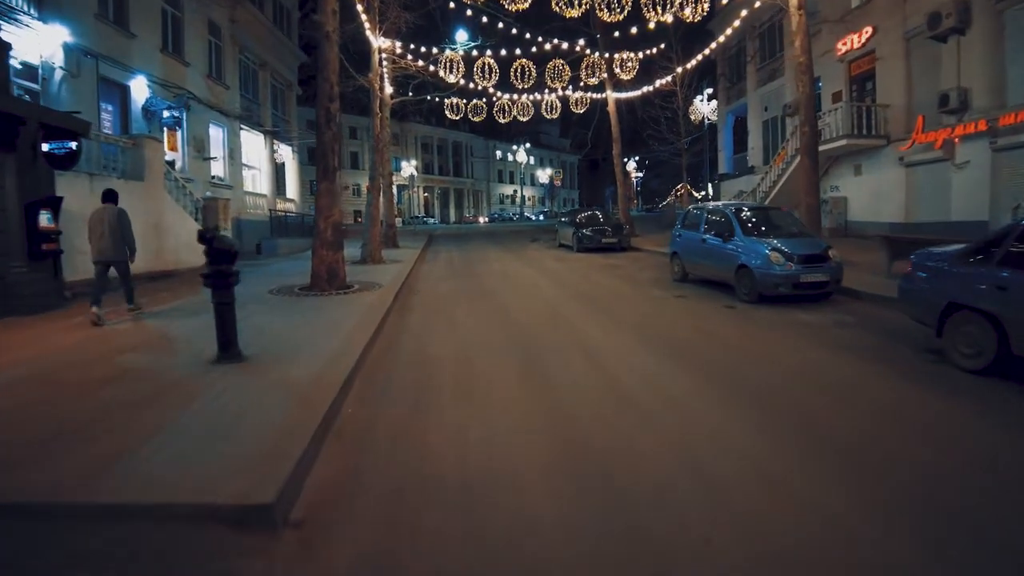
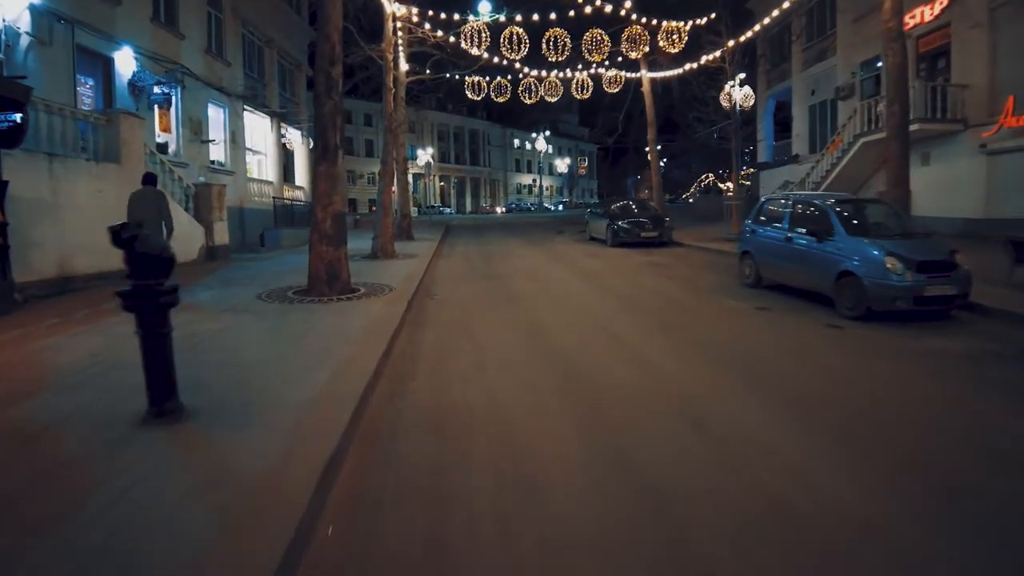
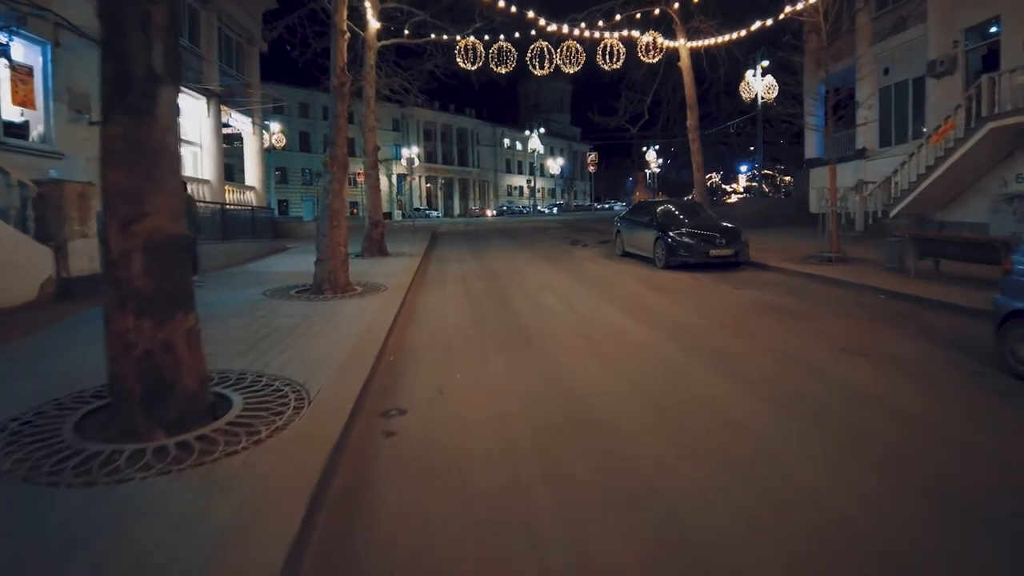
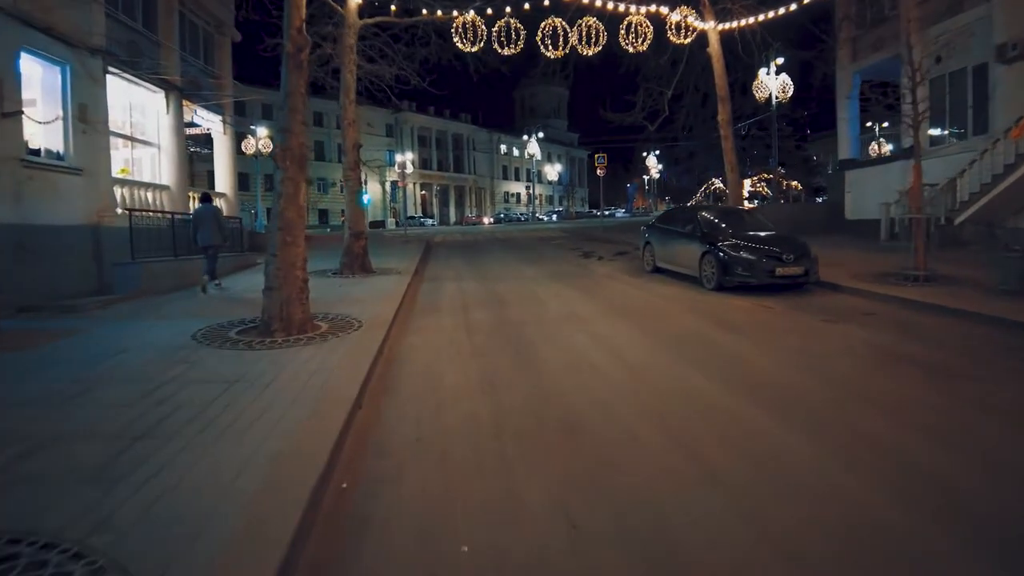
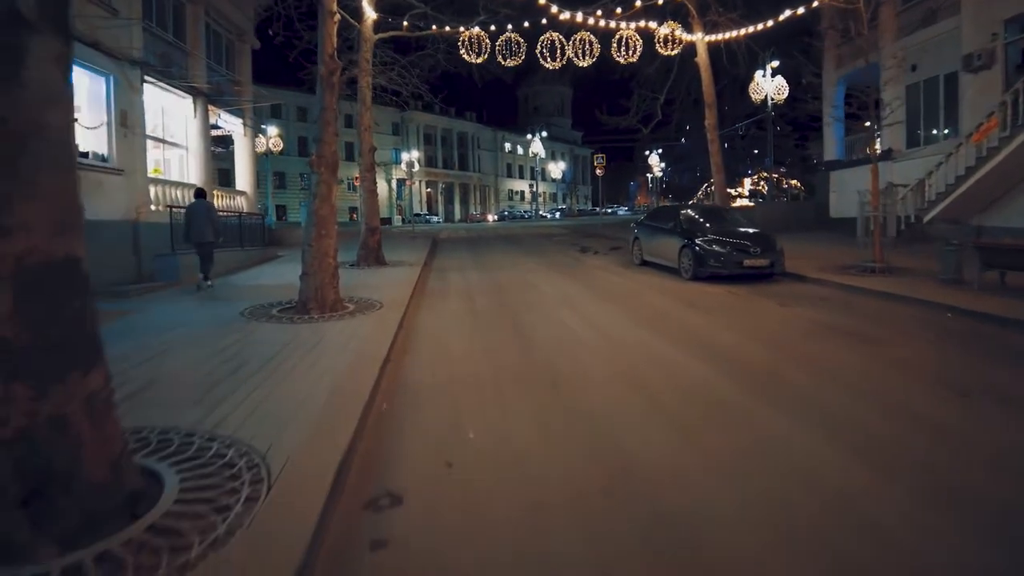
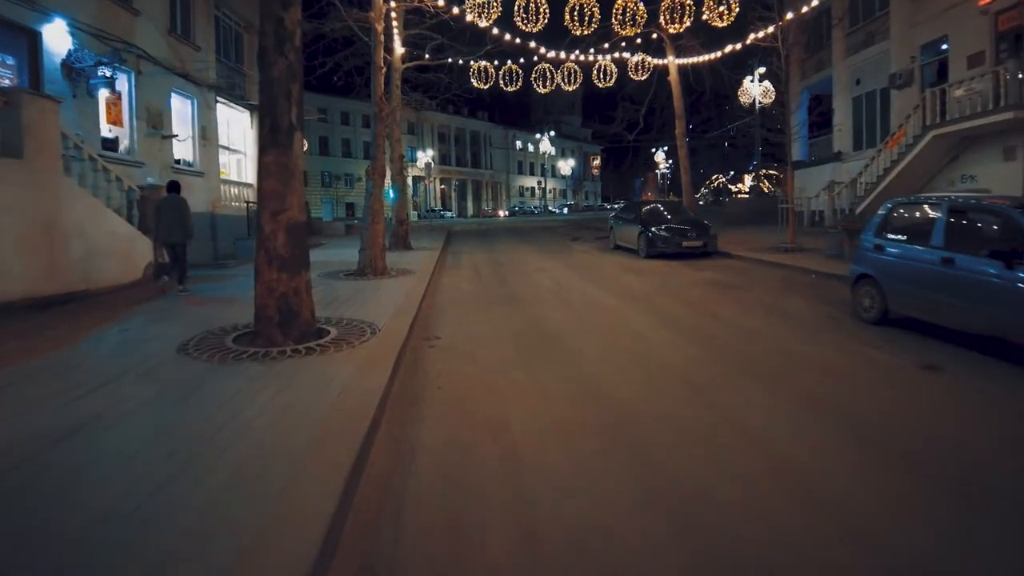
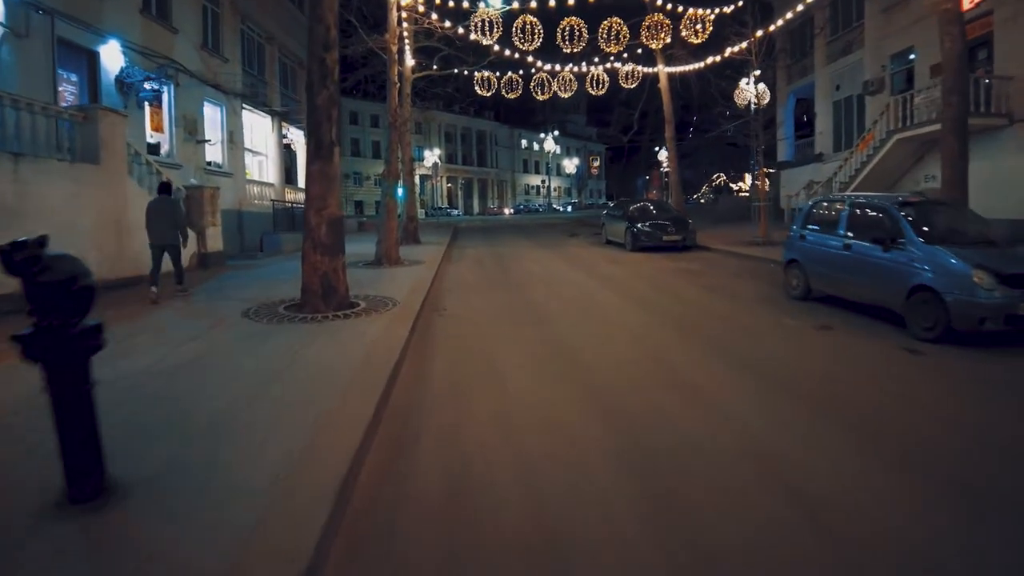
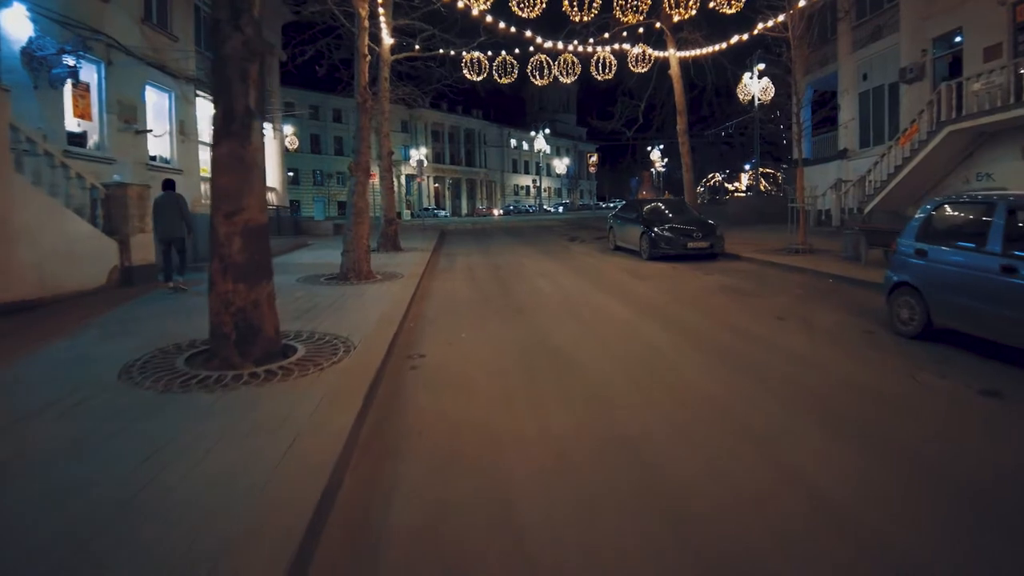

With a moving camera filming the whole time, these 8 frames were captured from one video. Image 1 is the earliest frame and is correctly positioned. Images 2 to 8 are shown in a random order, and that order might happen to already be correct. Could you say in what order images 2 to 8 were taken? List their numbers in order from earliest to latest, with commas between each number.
2, 7, 6, 8, 3, 5, 4
